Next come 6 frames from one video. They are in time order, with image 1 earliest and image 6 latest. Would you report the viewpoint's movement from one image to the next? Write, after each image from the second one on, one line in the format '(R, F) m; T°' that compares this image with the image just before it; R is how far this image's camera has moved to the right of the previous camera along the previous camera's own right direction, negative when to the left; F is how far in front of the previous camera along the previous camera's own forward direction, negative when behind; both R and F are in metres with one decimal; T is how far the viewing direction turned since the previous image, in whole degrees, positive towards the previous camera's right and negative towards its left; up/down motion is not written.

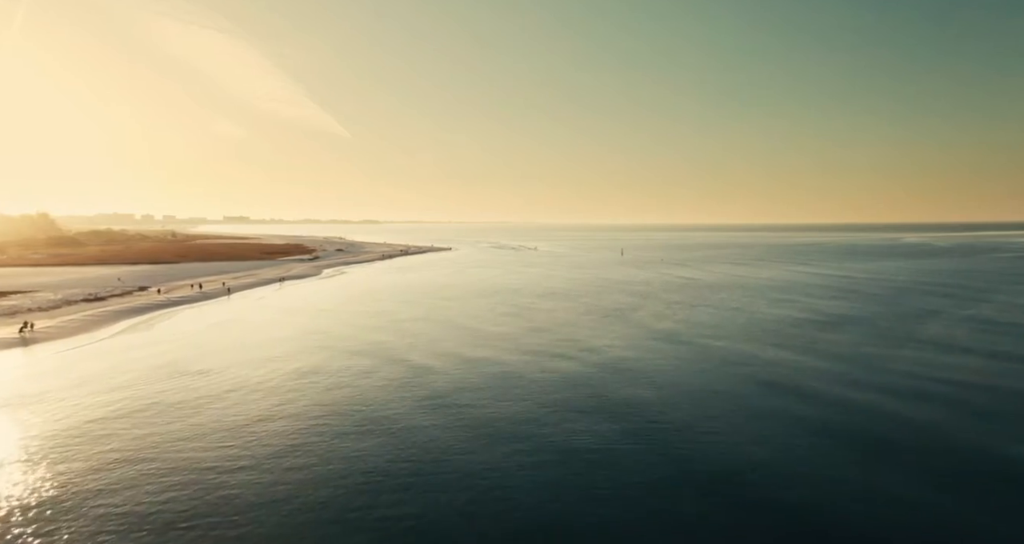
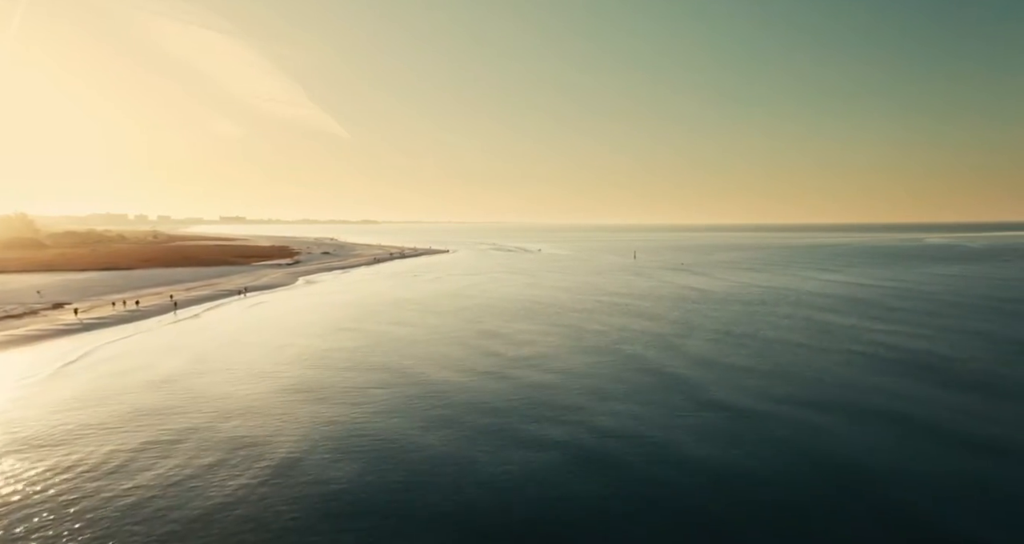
(-0.2, +8.8) m; 0°
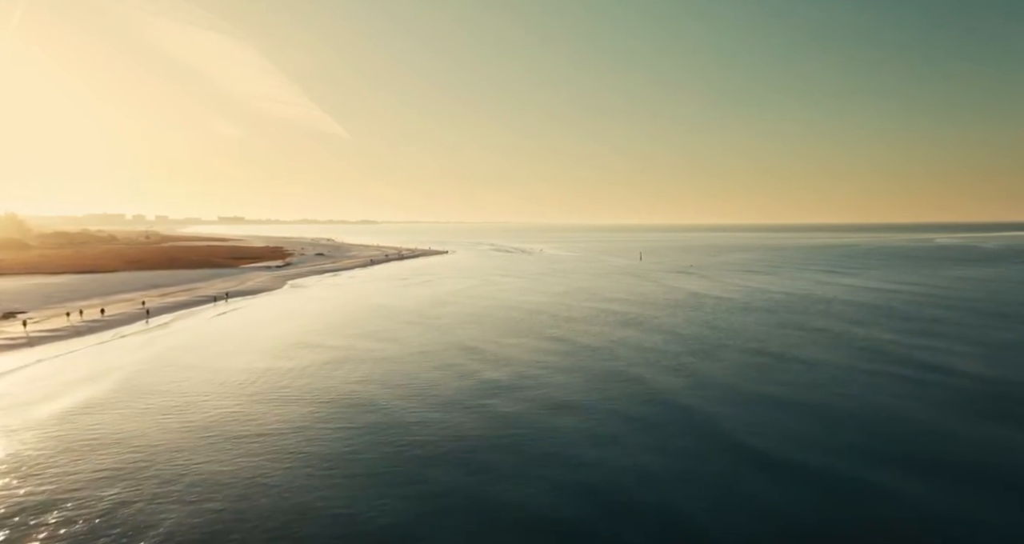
(-0.2, +3.8) m; 0°
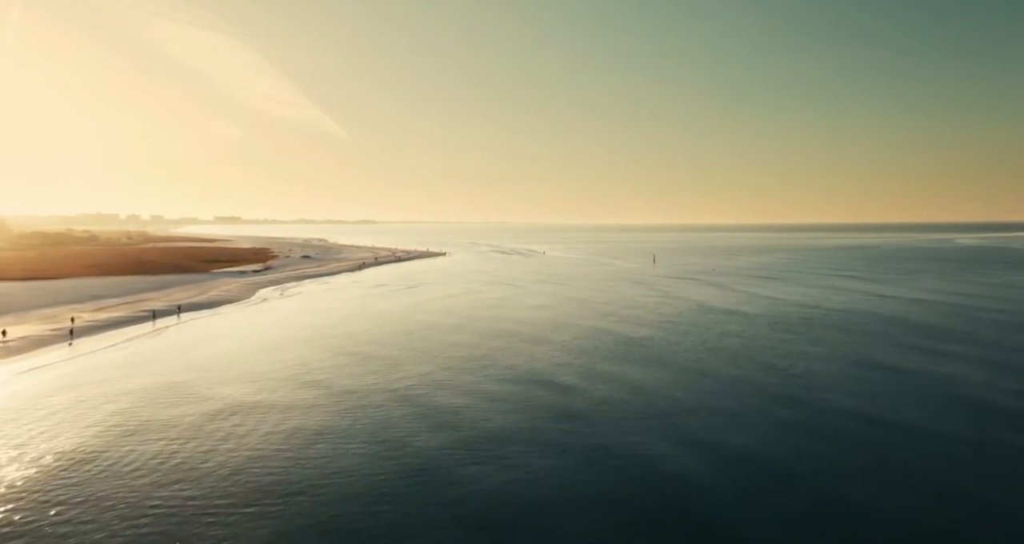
(-0.5, +7.9) m; 0°
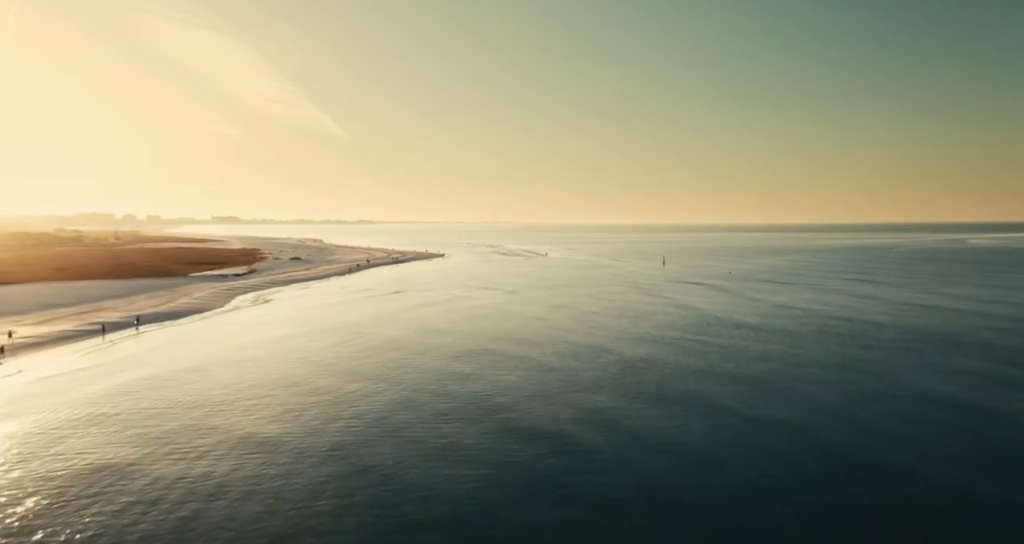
(-0.3, +4.9) m; 0°
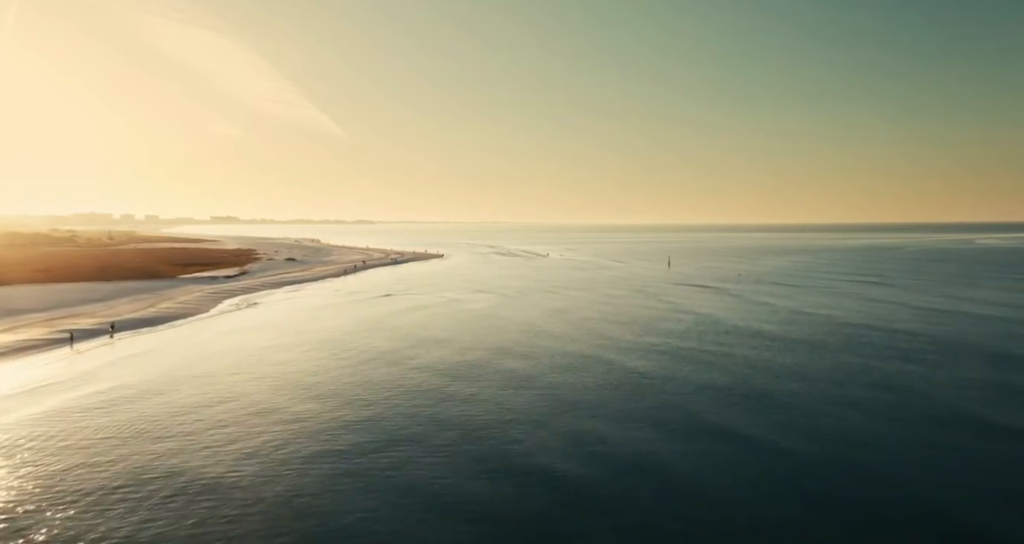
(-0.2, +2.4) m; 0°
